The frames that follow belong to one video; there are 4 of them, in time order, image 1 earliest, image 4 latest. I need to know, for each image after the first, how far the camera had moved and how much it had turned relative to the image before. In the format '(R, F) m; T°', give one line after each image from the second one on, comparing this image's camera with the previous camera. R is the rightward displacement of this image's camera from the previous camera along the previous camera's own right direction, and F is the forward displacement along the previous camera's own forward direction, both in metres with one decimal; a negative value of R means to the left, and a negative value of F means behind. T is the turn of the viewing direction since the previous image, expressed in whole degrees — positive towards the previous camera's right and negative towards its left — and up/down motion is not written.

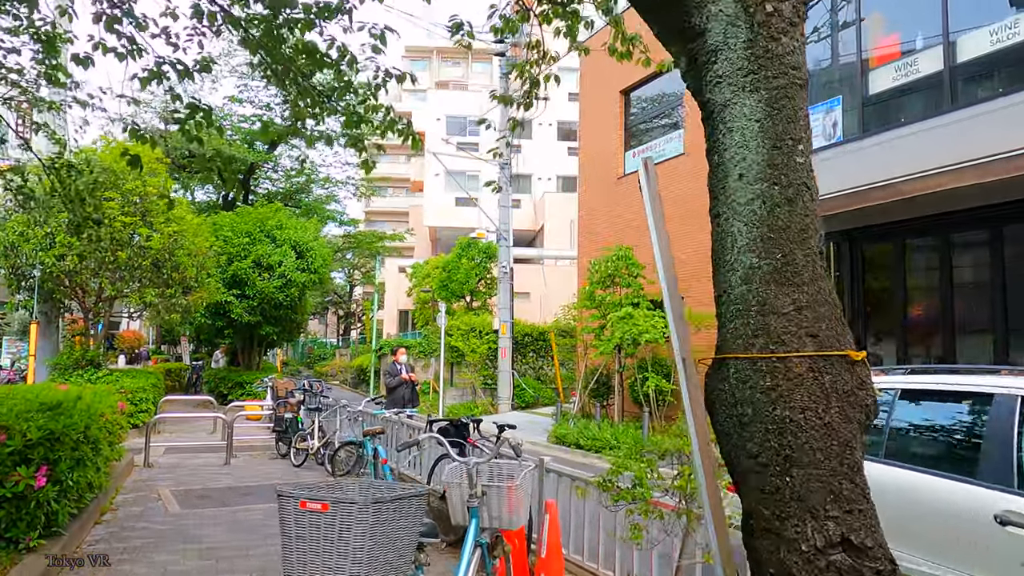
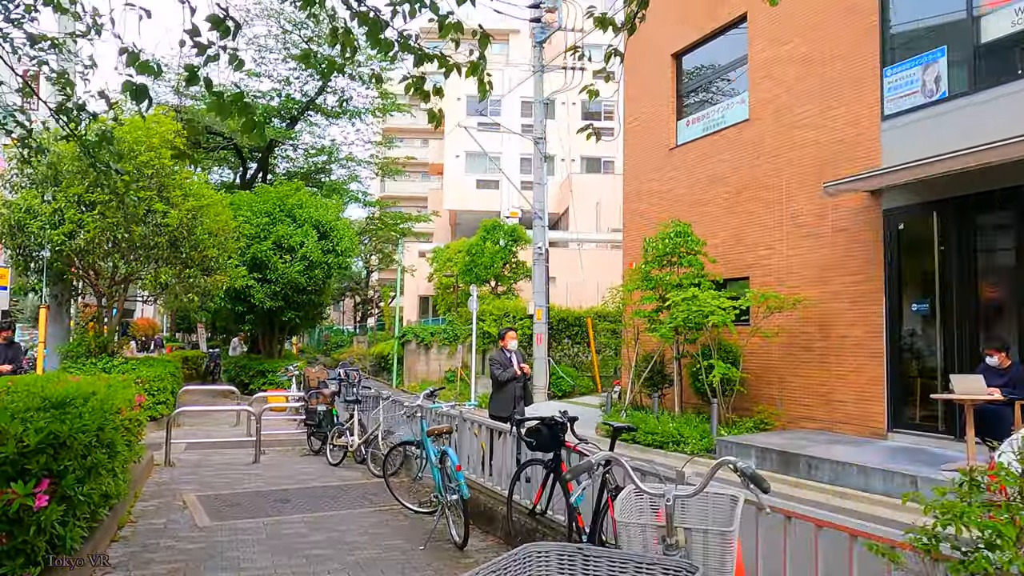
(-0.6, +1.2) m; -1°
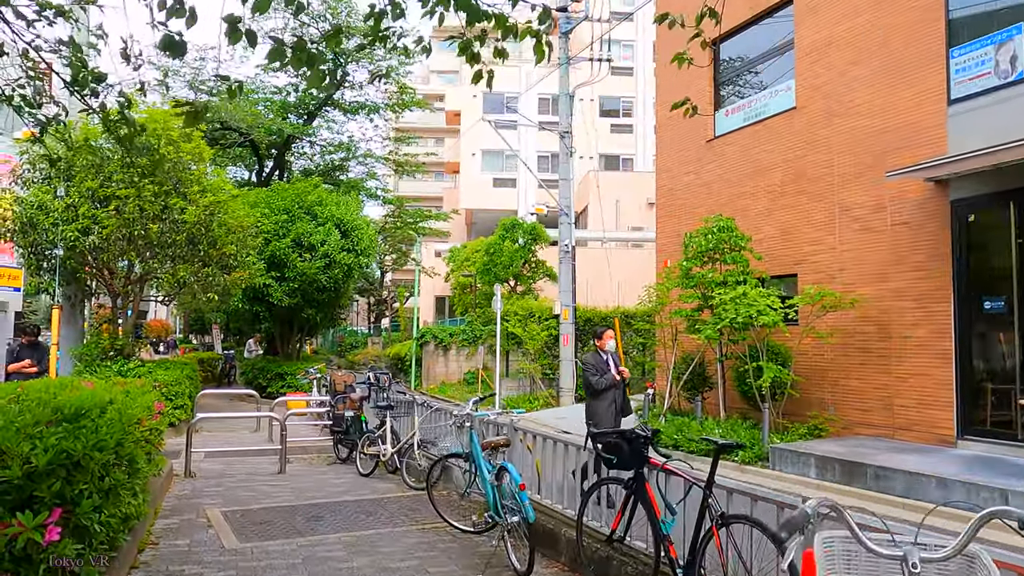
(-0.4, +0.6) m; -1°
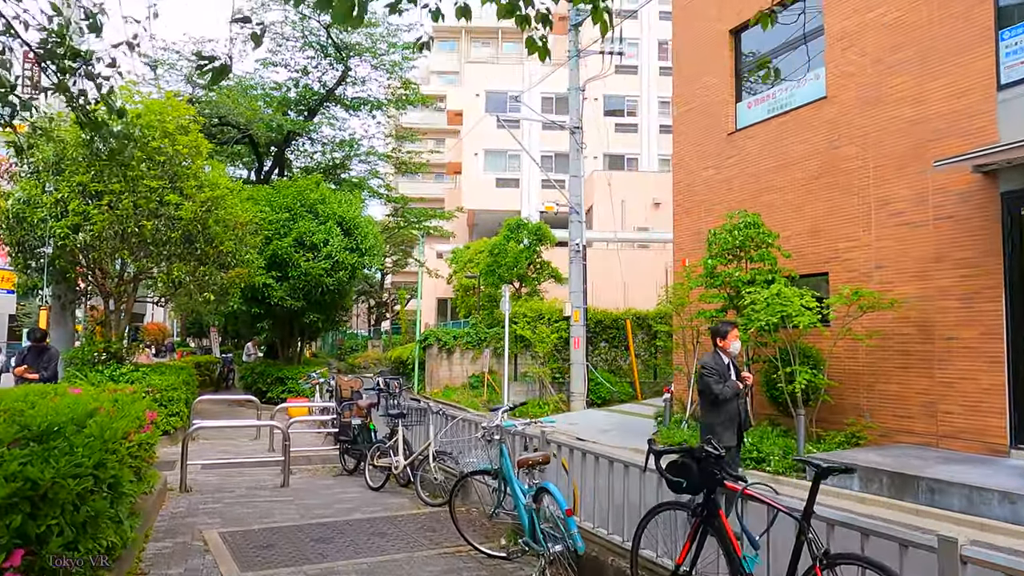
(-0.3, +0.6) m; 0°
